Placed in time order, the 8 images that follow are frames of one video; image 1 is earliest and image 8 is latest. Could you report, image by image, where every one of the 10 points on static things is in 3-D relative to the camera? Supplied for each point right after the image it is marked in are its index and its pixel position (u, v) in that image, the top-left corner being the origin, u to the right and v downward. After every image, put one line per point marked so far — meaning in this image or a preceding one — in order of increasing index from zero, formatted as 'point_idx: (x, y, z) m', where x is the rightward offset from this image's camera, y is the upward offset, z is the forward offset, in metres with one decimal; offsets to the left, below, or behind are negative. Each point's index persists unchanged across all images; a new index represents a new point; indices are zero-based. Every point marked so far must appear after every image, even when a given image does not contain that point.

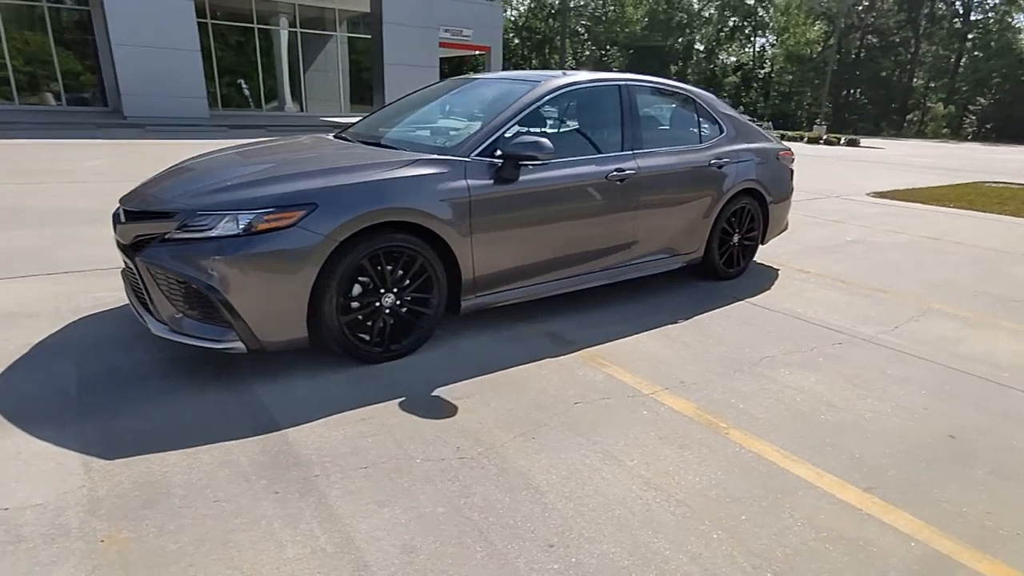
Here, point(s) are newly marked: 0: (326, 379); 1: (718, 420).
0: (-0.9, -0.4, +3.3) m
1: (+1.0, -0.6, +3.0) m
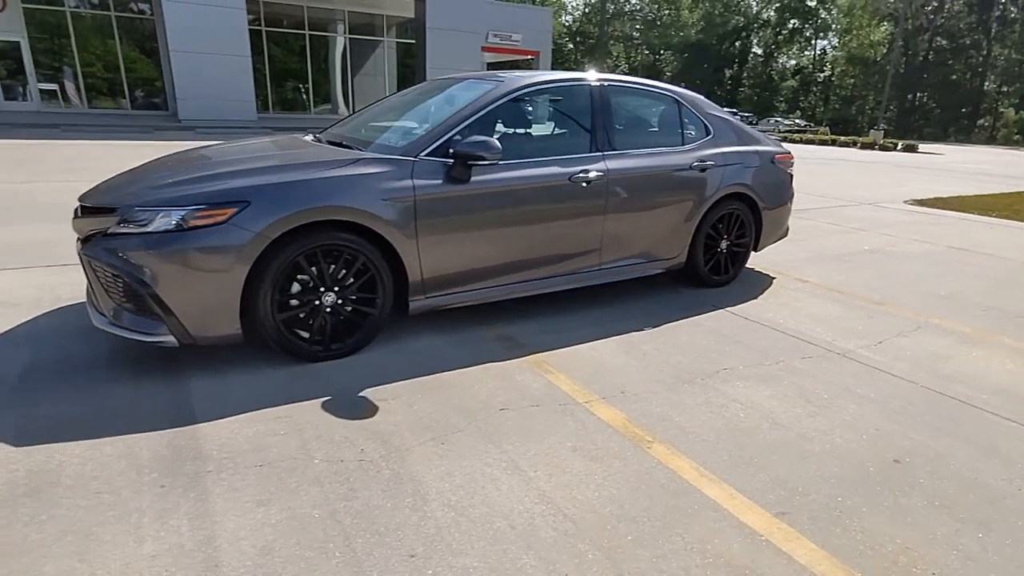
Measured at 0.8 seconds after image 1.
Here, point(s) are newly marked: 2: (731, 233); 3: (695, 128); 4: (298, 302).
0: (-1.3, -0.4, +3.3) m
1: (+0.6, -0.6, +2.9) m
2: (+1.7, +0.4, +5.0) m
3: (+1.4, +1.2, +4.8) m
4: (-1.1, -0.1, +3.4) m
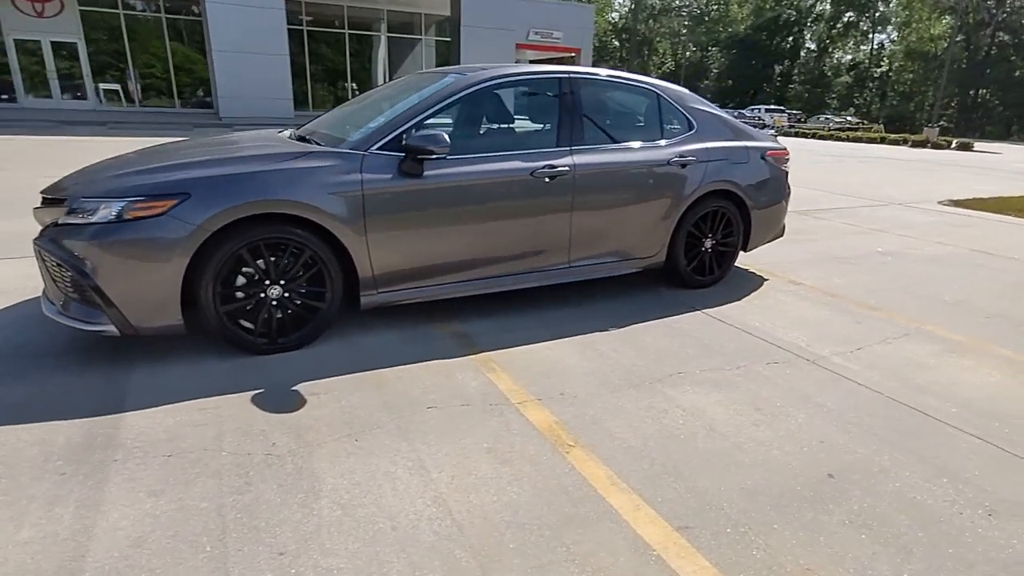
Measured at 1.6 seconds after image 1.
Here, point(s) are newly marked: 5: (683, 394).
0: (-1.6, -0.4, +3.3) m
1: (+0.2, -0.6, +2.7) m
2: (+1.5, +0.4, +4.8) m
3: (+1.2, +1.2, +4.6) m
4: (-1.4, 0.0, +3.4) m
5: (+0.8, -0.5, +3.2) m
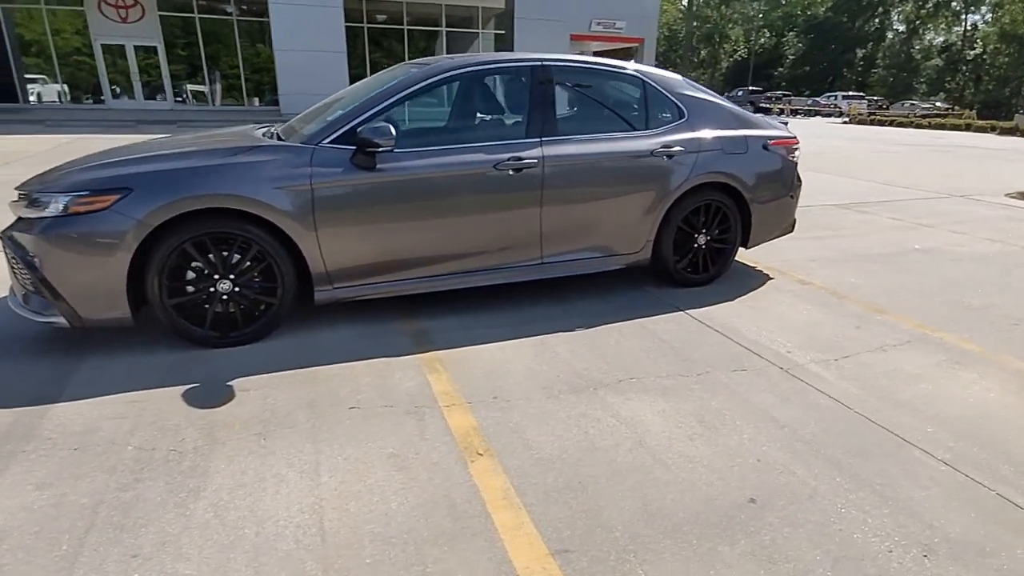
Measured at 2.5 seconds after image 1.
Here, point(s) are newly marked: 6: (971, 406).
0: (-1.9, -0.4, +3.4) m
1: (-0.1, -0.6, +2.6) m
2: (+1.4, +0.4, +4.5) m
3: (+1.0, +1.2, +4.3) m
4: (-1.7, 0.0, +3.4) m
5: (+0.5, -0.5, +3.0) m
6: (+2.1, -0.5, +2.9) m
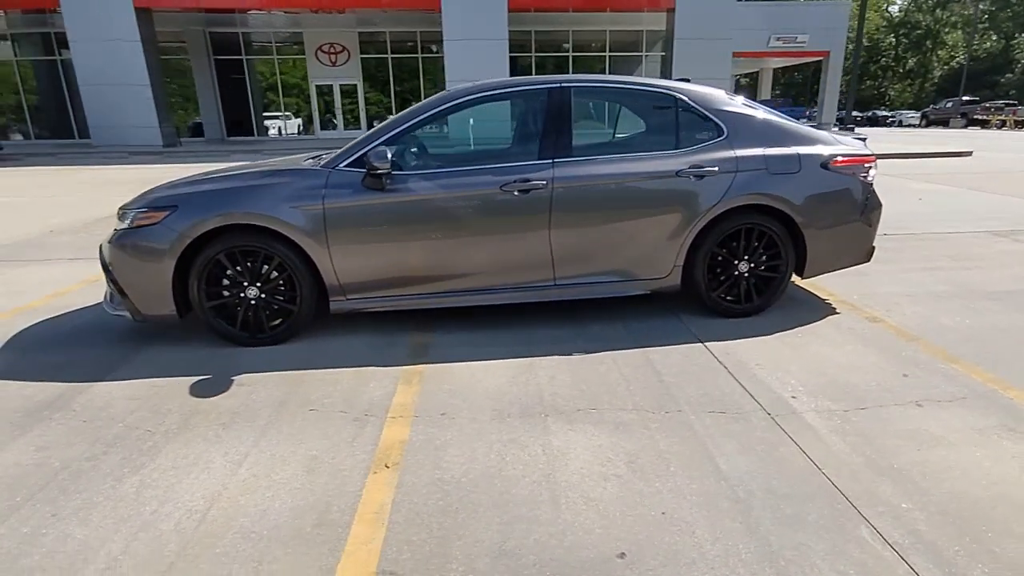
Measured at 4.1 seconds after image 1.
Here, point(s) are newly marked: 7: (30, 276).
0: (-1.9, -0.4, +3.9) m
1: (-0.5, -0.7, +2.7) m
2: (+1.5, +0.2, +4.1) m
3: (+1.2, +1.0, +4.0) m
4: (-1.7, 0.0, +3.9) m
5: (+0.2, -0.6, +2.8) m
6: (+1.7, -0.7, +2.4) m
7: (-4.3, +0.1, +5.8) m
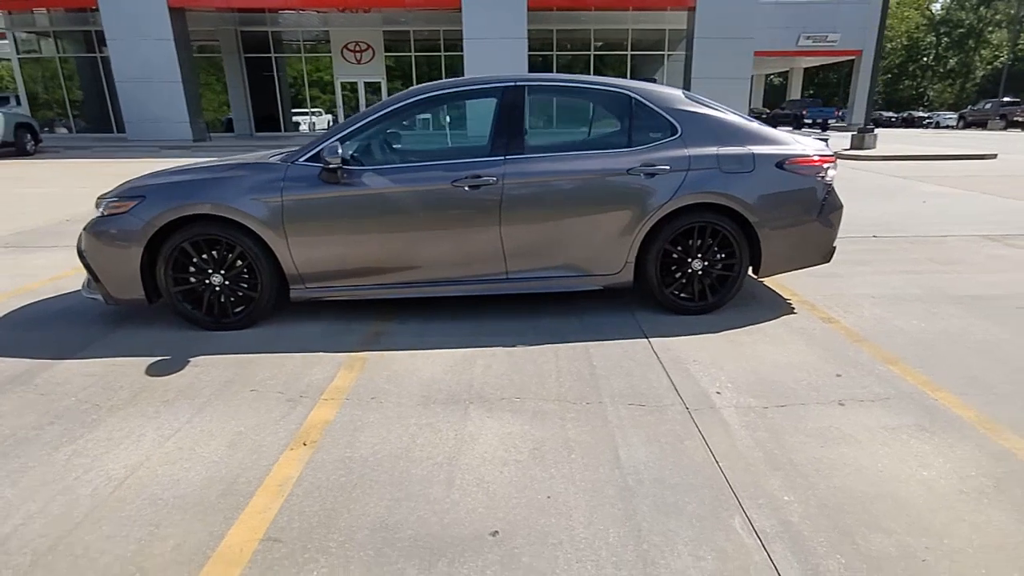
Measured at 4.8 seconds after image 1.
0: (-2.2, -0.3, +4.1) m
1: (-0.9, -0.6, +2.8) m
2: (+1.2, +0.2, +4.1) m
3: (+0.9, +1.0, +4.1) m
4: (-2.0, 0.0, +4.1) m
5: (-0.1, -0.6, +2.9) m
6: (+1.3, -0.7, +2.4) m
7: (-4.5, +0.3, +6.1) m
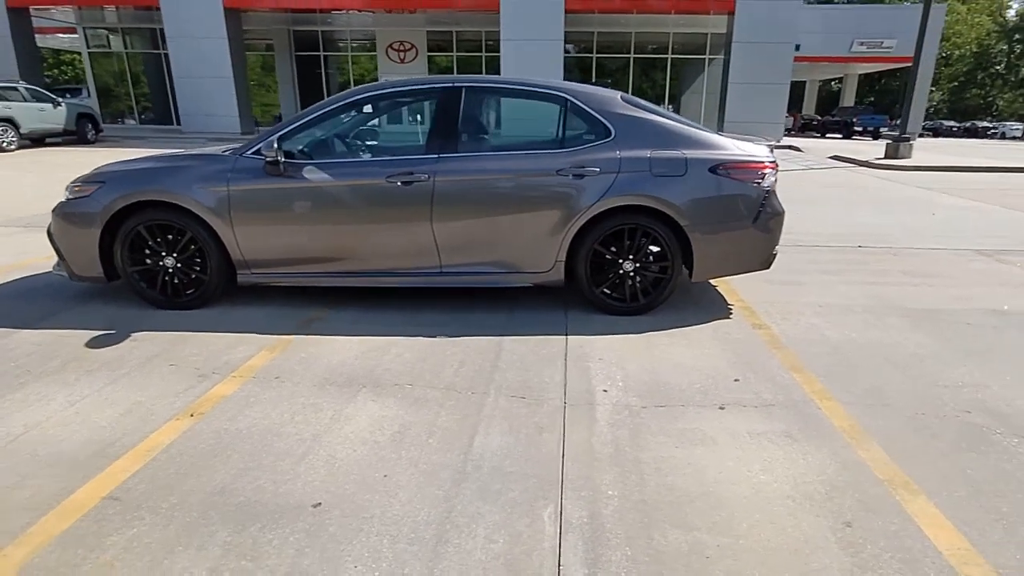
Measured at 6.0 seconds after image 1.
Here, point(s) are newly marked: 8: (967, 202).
0: (-2.7, -0.2, +4.4) m
1: (-1.4, -0.6, +3.0) m
2: (+0.8, +0.2, +4.1) m
3: (+0.5, +1.0, +4.1) m
4: (-2.4, +0.2, +4.3) m
5: (-0.7, -0.5, +3.0) m
6: (+0.7, -0.7, +2.4) m
7: (-4.8, +0.5, +6.6) m
8: (+6.2, +1.2, +8.8) m
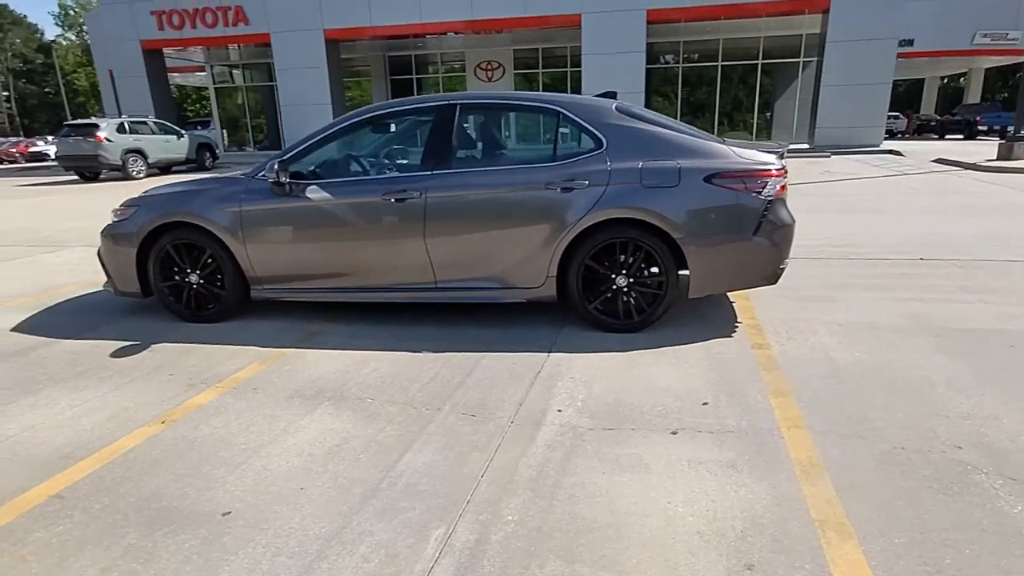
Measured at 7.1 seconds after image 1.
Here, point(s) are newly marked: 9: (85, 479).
0: (-2.6, -0.3, +4.8) m
1: (-1.6, -0.6, +3.2) m
2: (+0.8, +0.1, +3.9) m
3: (+0.5, +0.9, +4.0) m
4: (-2.4, +0.1, +4.7) m
5: (-0.9, -0.6, +3.1) m
6: (+0.4, -0.8, +2.2) m
7: (-4.4, +0.3, +7.3) m
8: (+6.8, +1.0, +7.7) m
9: (-1.7, -0.8, +2.6) m
